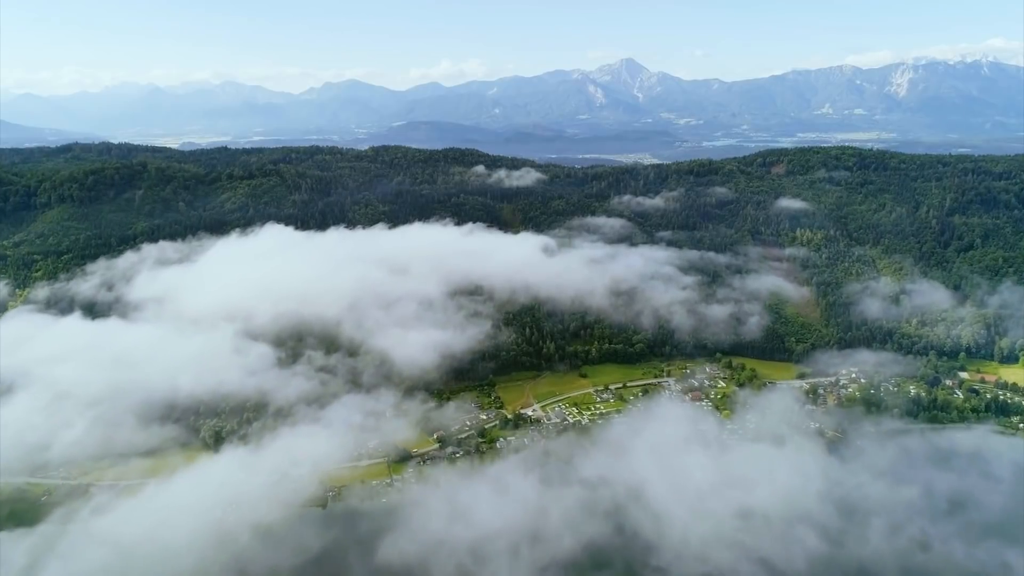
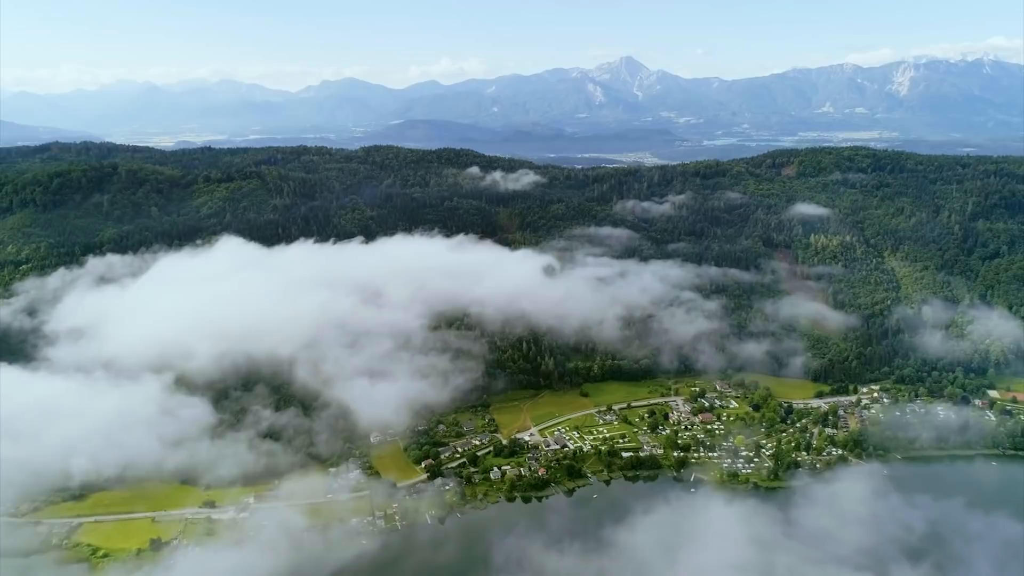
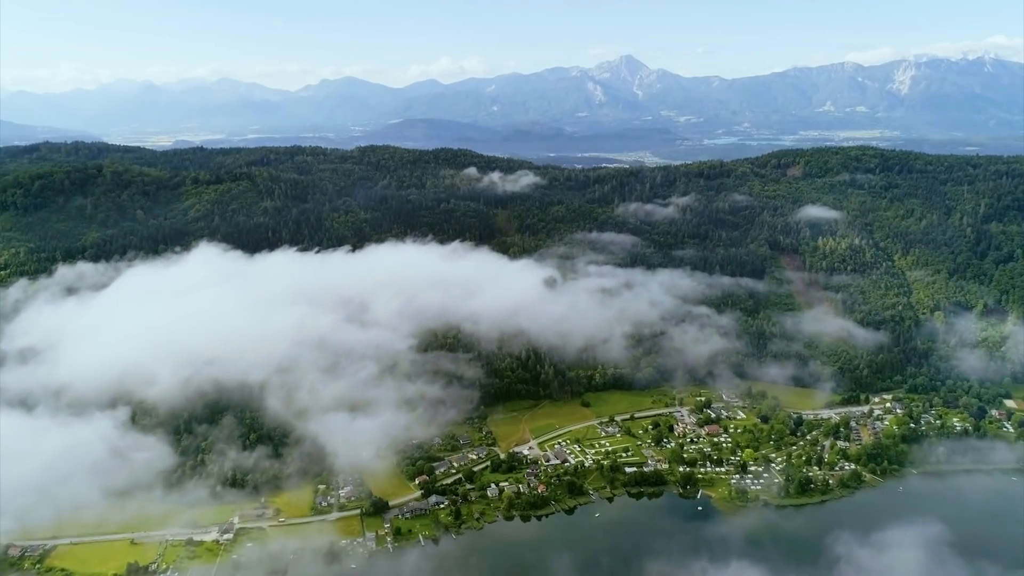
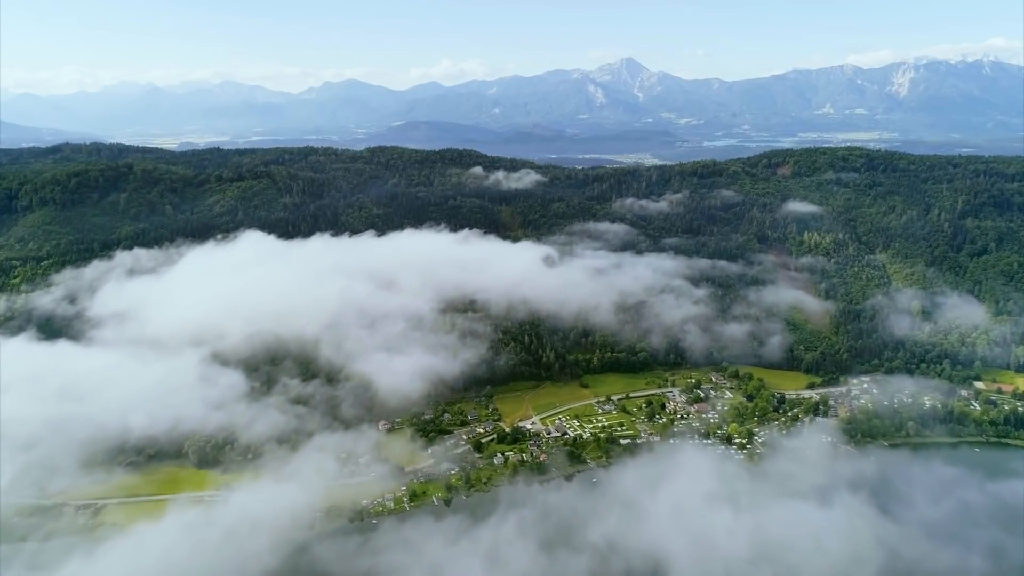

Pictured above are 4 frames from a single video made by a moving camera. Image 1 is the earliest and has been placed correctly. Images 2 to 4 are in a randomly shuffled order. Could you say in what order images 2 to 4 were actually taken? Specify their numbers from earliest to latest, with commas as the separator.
4, 2, 3
